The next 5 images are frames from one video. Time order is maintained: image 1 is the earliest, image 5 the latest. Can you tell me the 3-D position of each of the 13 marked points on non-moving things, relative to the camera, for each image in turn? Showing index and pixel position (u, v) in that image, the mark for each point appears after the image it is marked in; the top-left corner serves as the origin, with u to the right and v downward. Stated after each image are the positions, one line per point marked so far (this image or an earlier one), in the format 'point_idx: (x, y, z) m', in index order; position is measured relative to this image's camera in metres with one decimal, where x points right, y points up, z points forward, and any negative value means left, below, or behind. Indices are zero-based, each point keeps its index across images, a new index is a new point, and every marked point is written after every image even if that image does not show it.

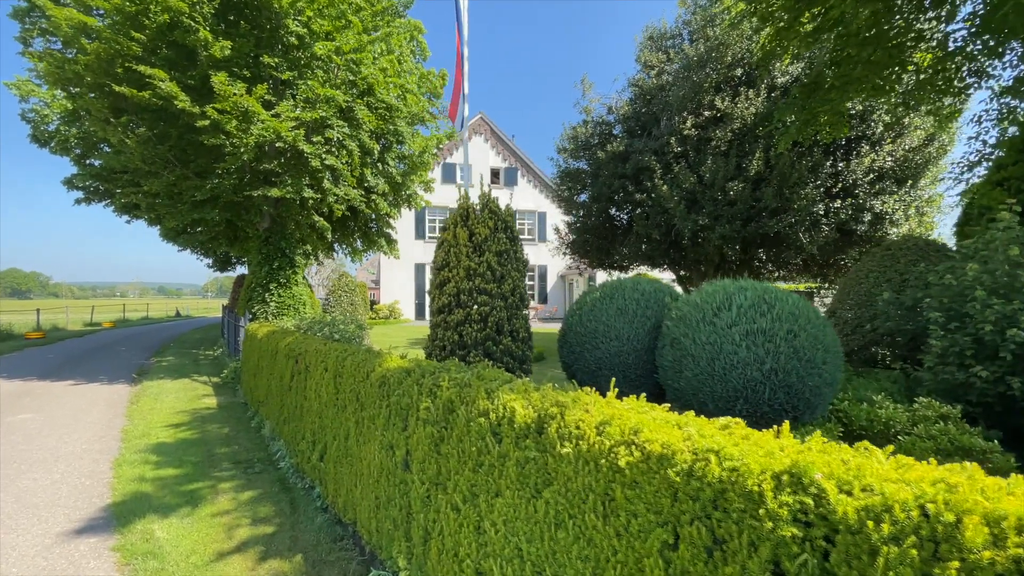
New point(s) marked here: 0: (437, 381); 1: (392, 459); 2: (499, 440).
0: (-0.5, -0.6, +2.9) m
1: (-0.8, -1.1, +3.1) m
2: (-0.1, -0.8, +2.3) m
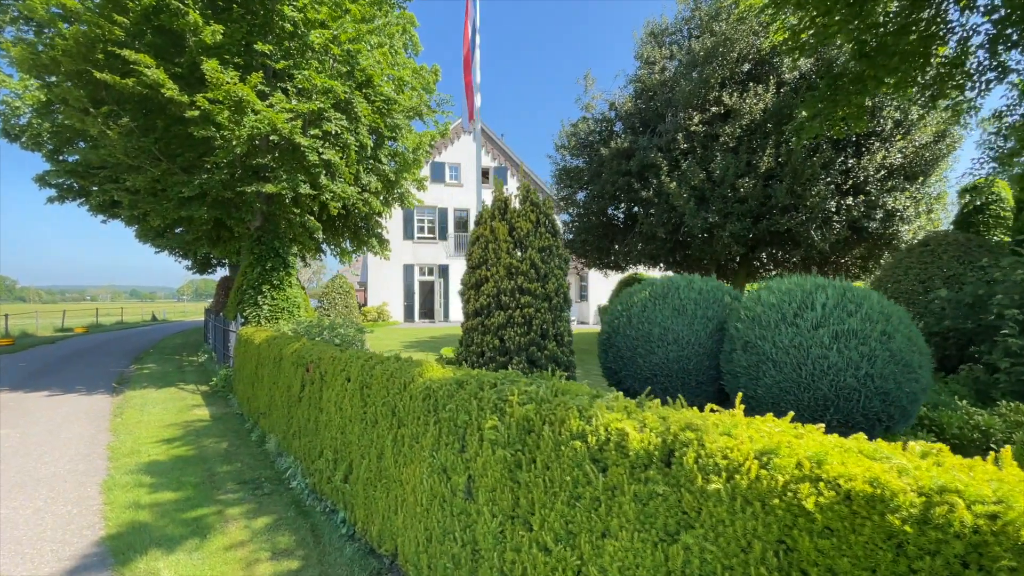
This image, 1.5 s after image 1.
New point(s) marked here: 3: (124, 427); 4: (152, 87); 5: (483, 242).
0: (0.0, -0.6, +2.5) m
1: (-0.4, -1.1, +2.7) m
2: (+0.4, -0.8, +1.9) m
3: (-5.7, -2.0, +6.8) m
4: (-6.6, +3.7, +8.6) m
5: (-0.2, +0.4, +4.0) m
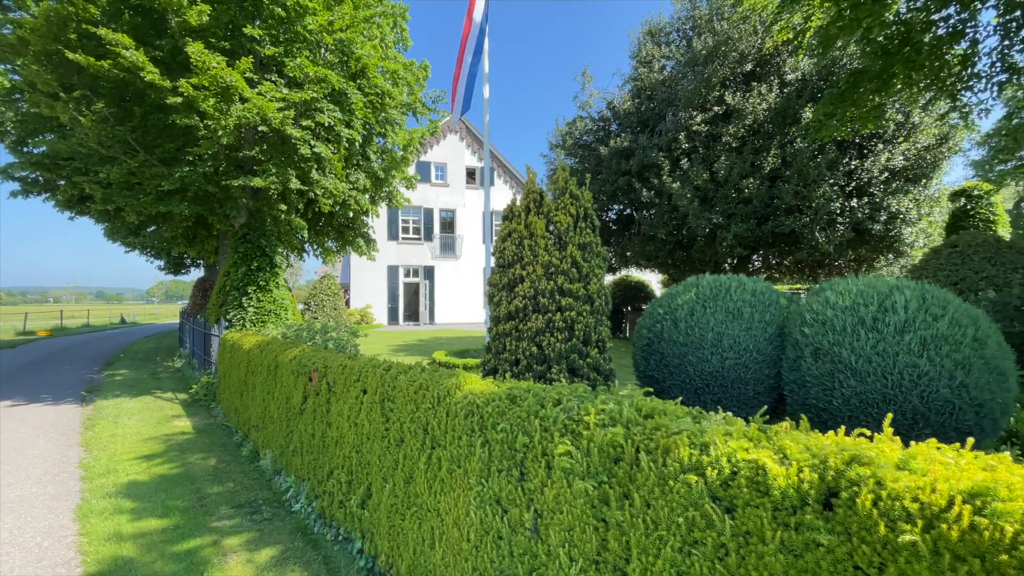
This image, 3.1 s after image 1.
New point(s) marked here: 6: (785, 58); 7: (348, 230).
0: (+0.3, -0.6, +2.2) m
1: (0.0, -1.1, +2.3) m
2: (+0.8, -0.8, +1.6) m
3: (-5.5, -2.0, +6.2) m
4: (-6.5, +3.7, +7.9) m
5: (0.0, +0.4, +3.6) m
6: (+6.3, +5.3, +10.7) m
7: (-4.6, +1.6, +13.0) m
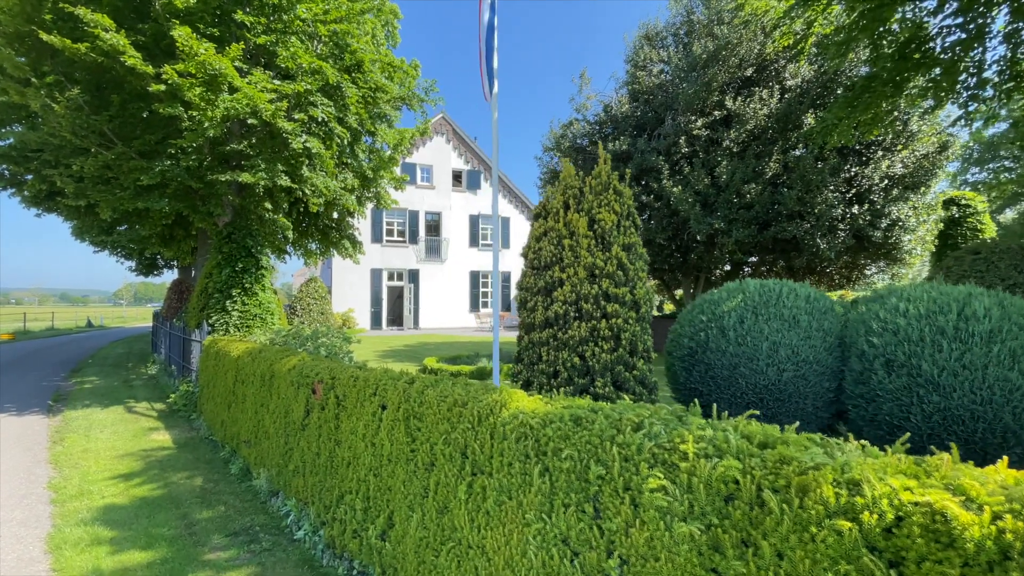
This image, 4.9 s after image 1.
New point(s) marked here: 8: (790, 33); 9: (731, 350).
0: (+0.6, -0.6, +1.8) m
1: (+0.3, -1.2, +2.0) m
2: (+1.1, -0.8, +1.3) m
3: (-5.4, -2.1, +5.6) m
4: (-6.4, +3.7, +7.4) m
5: (+0.3, +0.3, +3.3) m
6: (+6.2, +5.1, +10.7) m
7: (-4.7, +1.5, +12.5) m
8: (+5.9, +5.4, +9.9) m
9: (+1.6, -0.4, +3.3) m
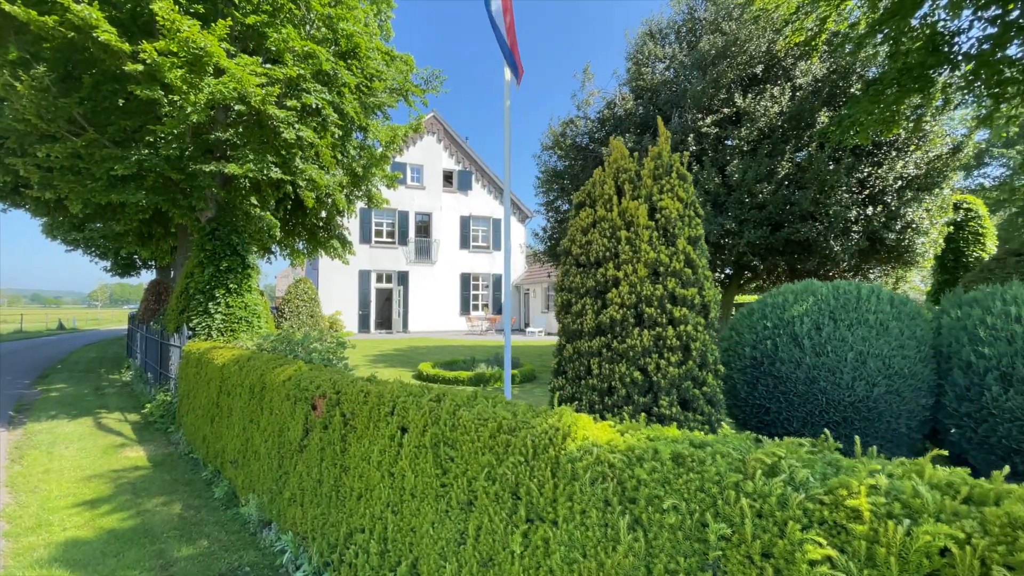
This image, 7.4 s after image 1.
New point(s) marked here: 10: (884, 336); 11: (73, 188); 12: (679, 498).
0: (+0.9, -0.6, +1.4) m
1: (+0.6, -1.2, +1.5) m
2: (+1.4, -0.8, +0.8) m
3: (-5.2, -2.1, +4.9) m
4: (-6.2, +3.7, +6.7) m
5: (+0.6, +0.3, +2.8) m
6: (+6.3, +5.1, +10.4) m
7: (-4.7, +1.5, +11.9) m
8: (+6.0, +5.3, +9.6) m
9: (+1.8, -0.5, +2.9) m
10: (+2.2, -0.3, +2.8) m
11: (-7.0, +1.6, +7.5) m
12: (+0.6, -0.7, +1.6) m
